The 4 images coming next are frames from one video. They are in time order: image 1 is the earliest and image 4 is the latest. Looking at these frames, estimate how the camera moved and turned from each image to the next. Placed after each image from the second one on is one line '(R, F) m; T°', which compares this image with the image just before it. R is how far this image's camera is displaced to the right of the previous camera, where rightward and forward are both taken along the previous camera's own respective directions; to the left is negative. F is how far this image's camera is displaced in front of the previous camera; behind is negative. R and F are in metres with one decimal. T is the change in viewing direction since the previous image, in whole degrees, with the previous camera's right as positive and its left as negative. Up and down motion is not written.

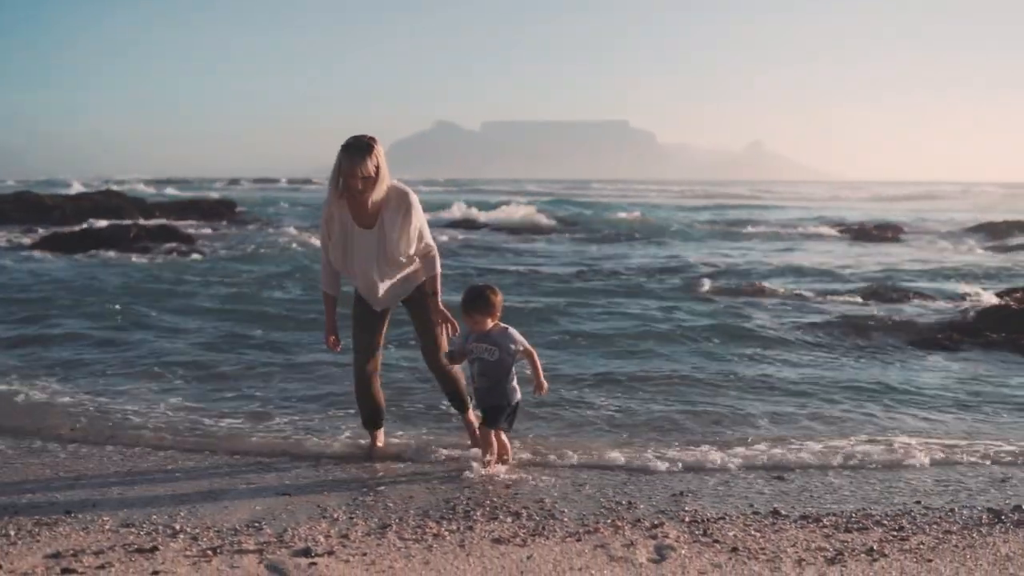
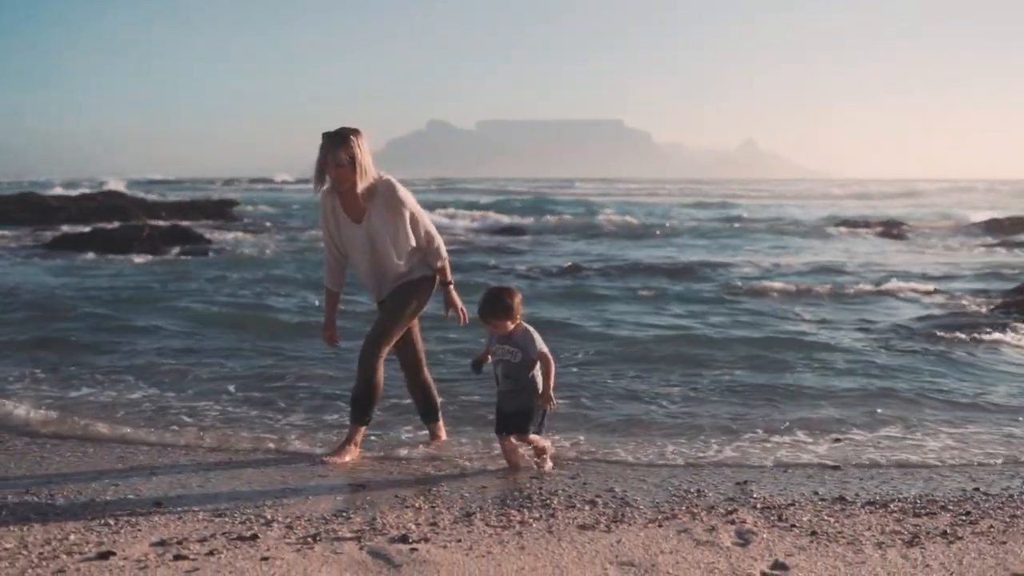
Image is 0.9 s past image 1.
(-0.4, -0.1) m; 0°
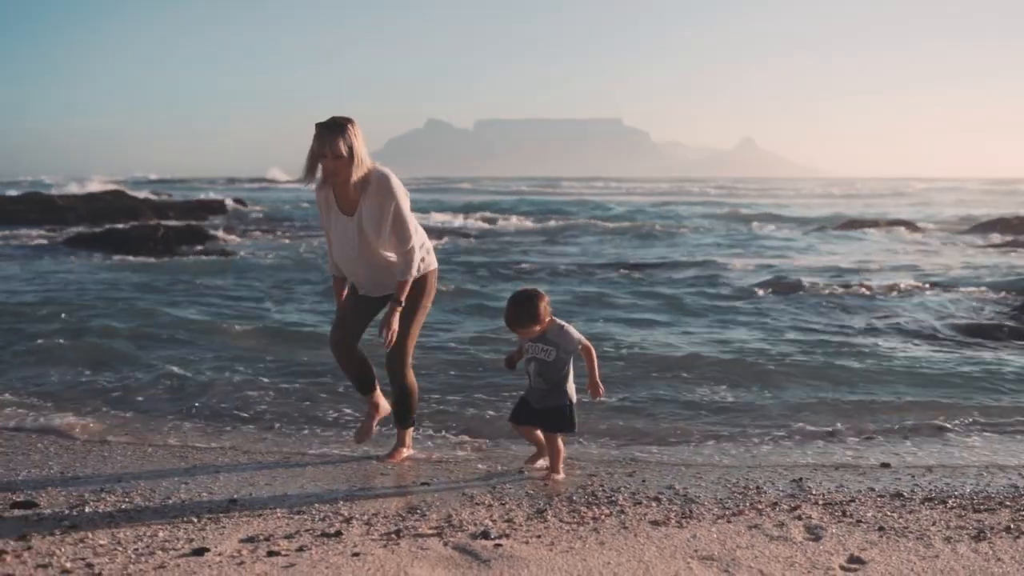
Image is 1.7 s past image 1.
(-0.3, -0.1) m; 0°
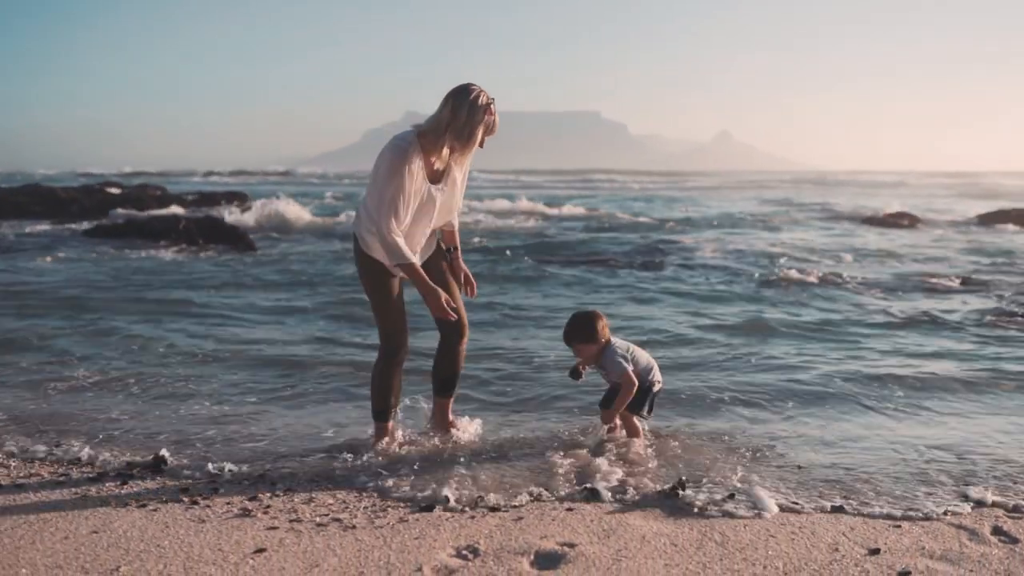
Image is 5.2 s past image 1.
(-0.9, -0.3) m; +2°
